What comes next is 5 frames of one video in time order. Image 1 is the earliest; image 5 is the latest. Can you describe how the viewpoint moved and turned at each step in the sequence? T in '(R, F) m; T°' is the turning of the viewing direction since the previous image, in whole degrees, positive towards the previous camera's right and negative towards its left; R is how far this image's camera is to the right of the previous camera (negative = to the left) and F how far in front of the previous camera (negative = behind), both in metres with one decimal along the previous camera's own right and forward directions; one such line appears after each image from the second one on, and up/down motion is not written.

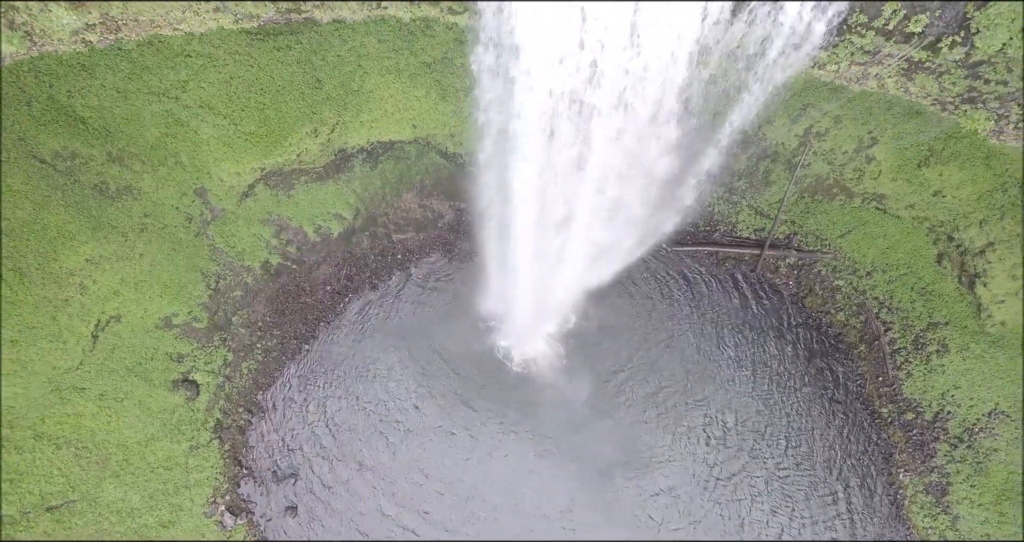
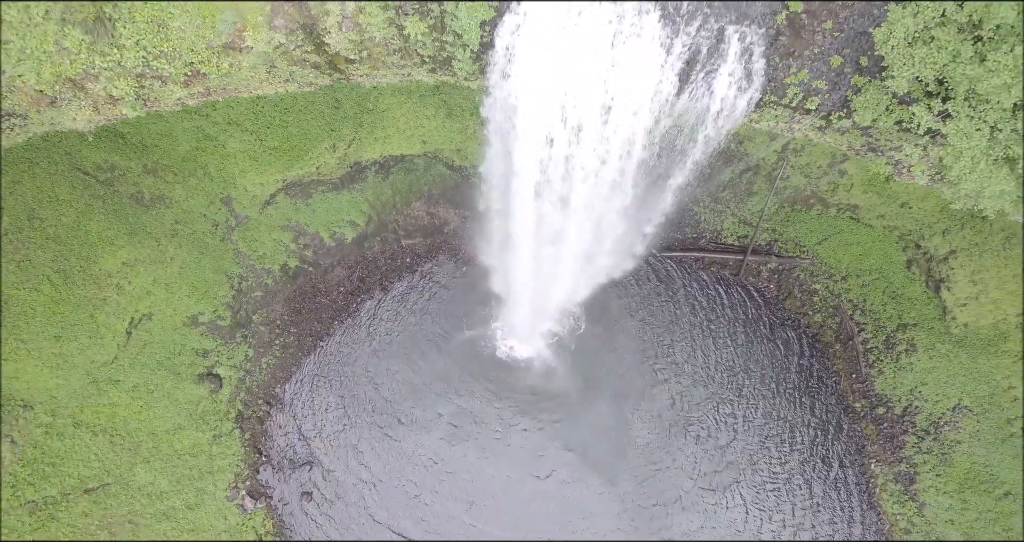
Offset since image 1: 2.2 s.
(0.0, -1.7) m; 0°
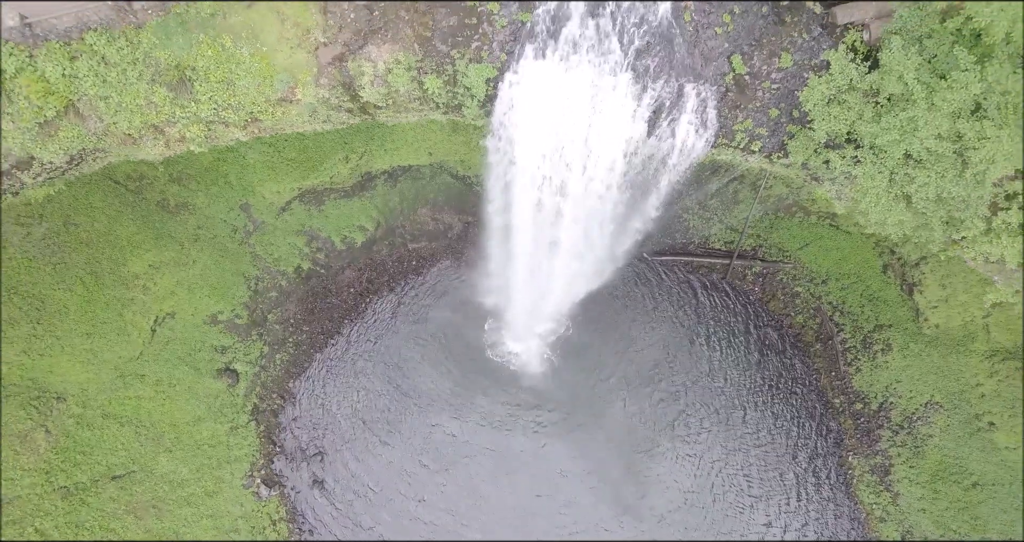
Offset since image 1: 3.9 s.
(0.0, -1.5) m; 0°
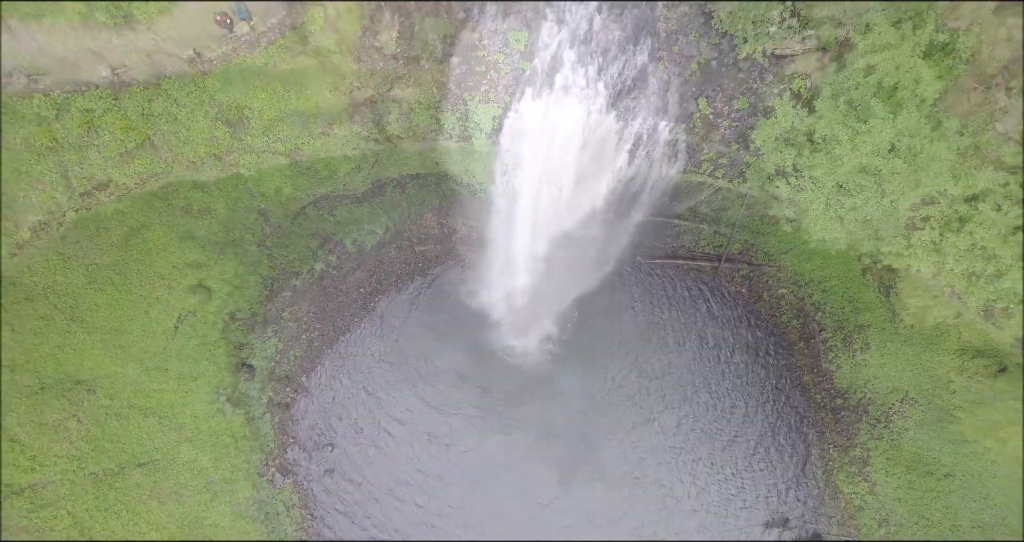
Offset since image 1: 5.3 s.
(0.0, -1.5) m; 0°
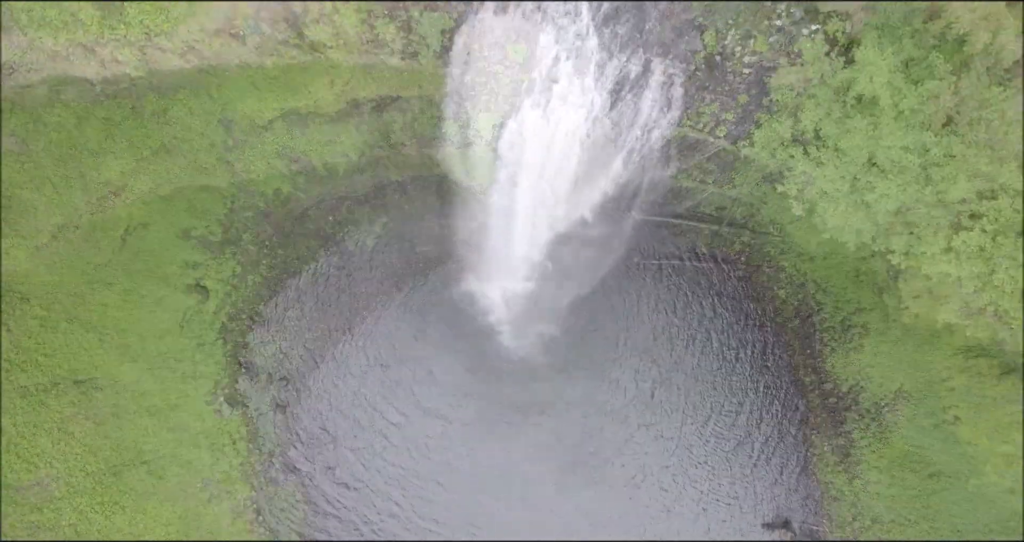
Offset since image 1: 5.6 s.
(+0.9, +1.9) m; 0°
